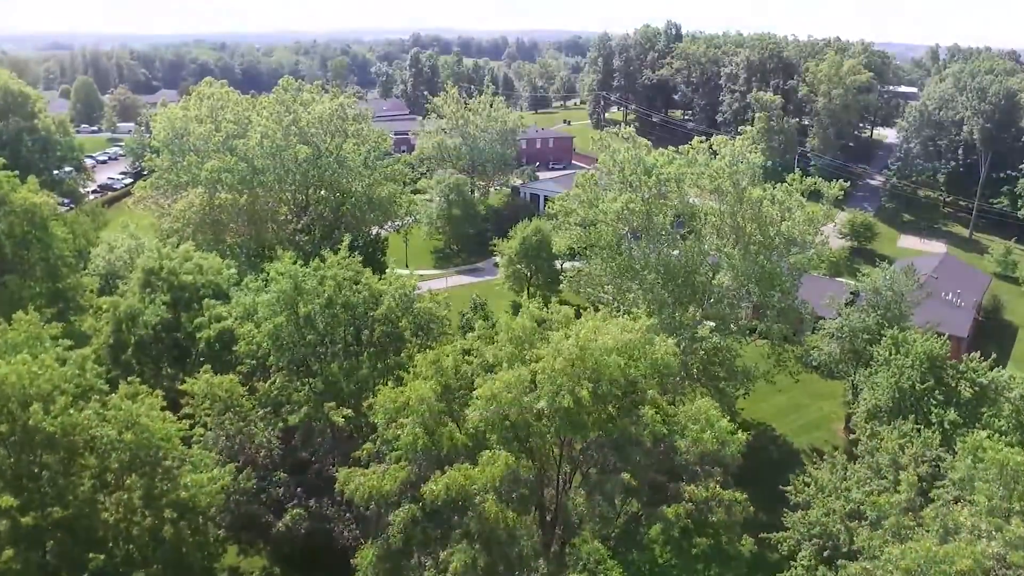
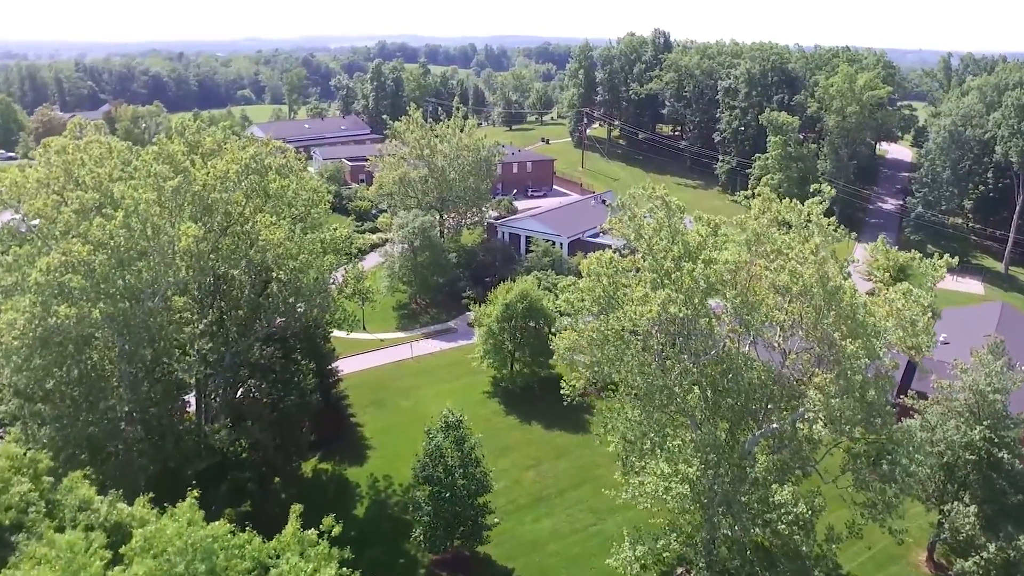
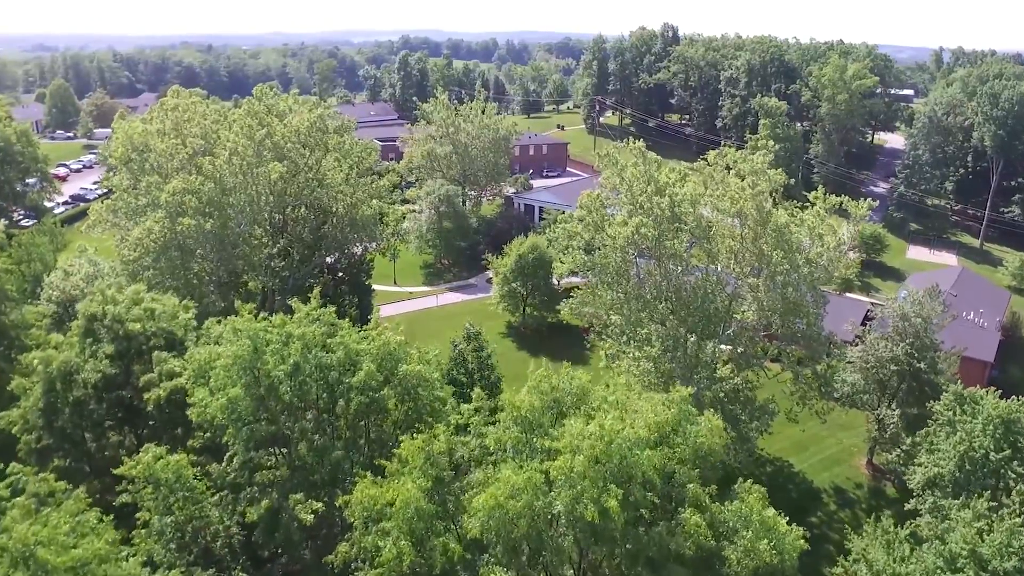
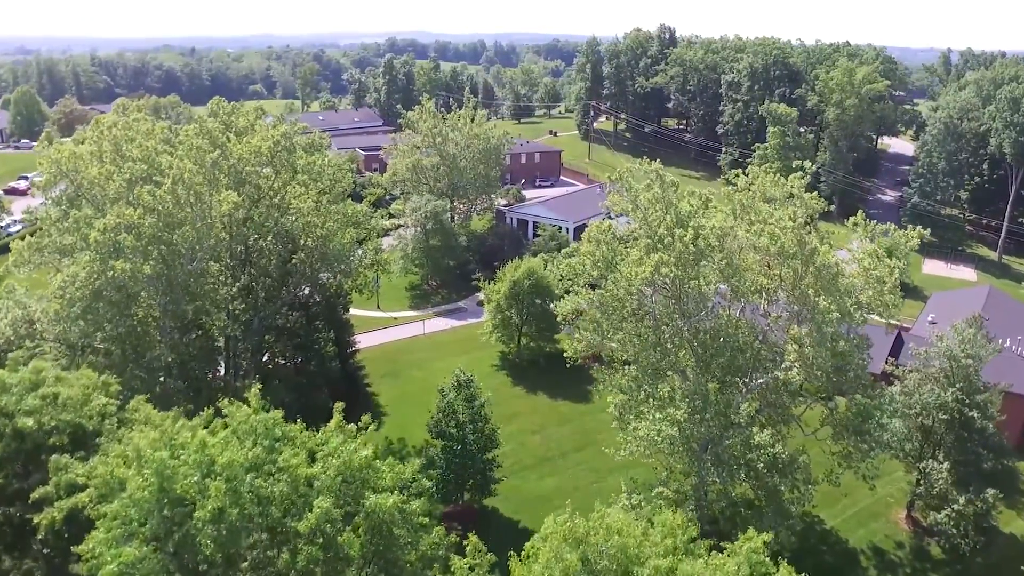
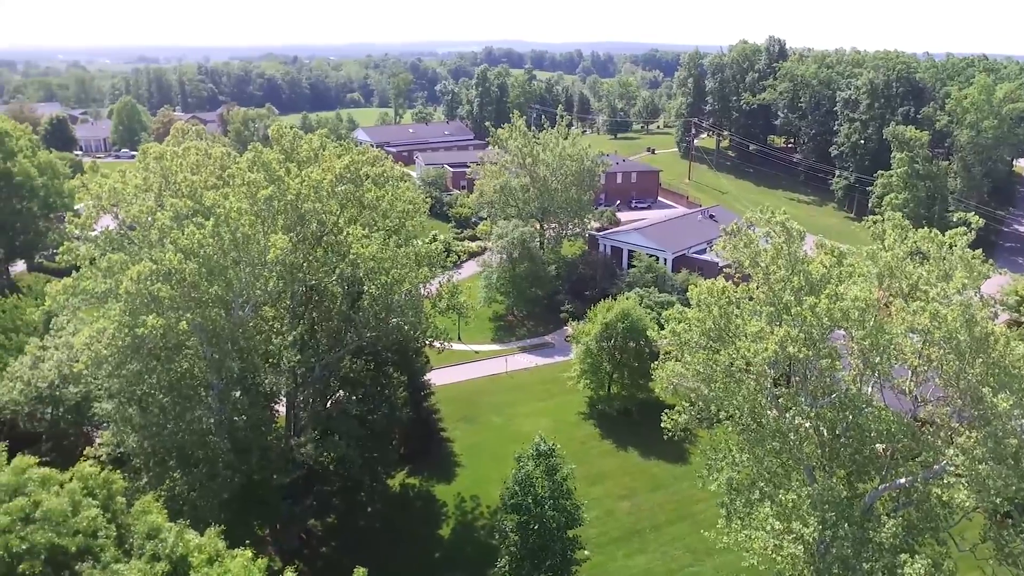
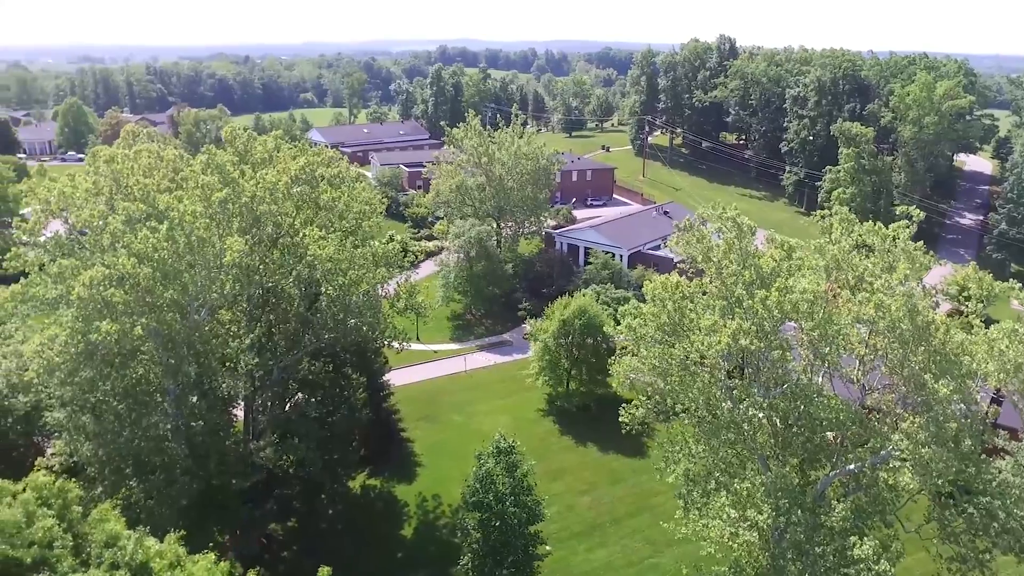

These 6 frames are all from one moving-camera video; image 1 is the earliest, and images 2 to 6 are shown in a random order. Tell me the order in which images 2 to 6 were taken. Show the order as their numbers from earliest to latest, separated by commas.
3, 4, 2, 6, 5
